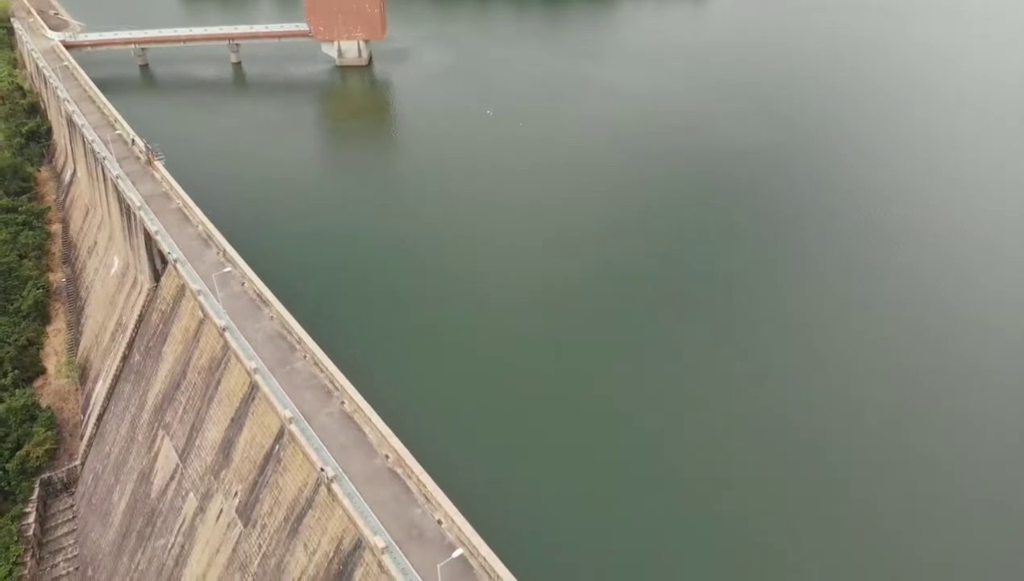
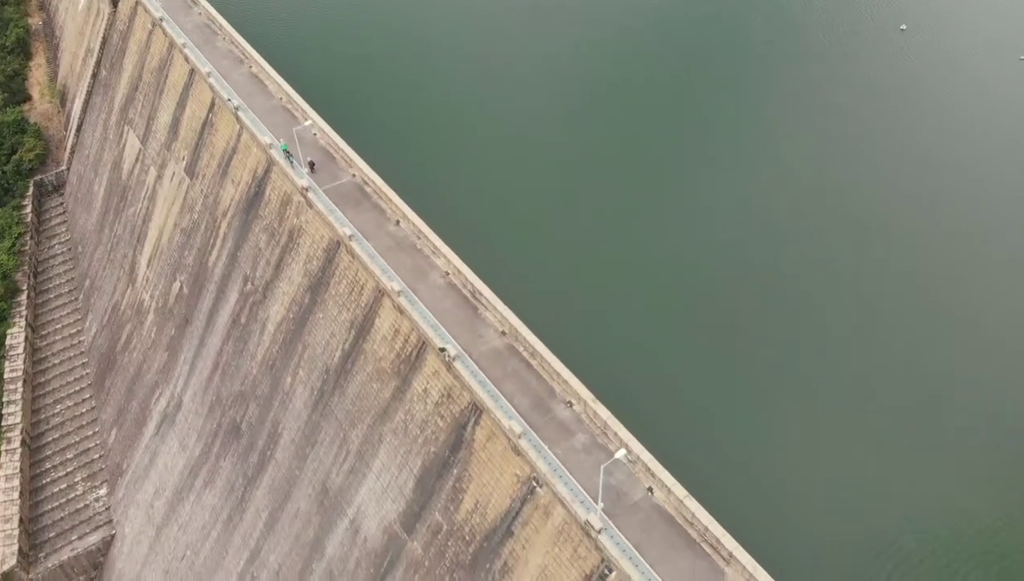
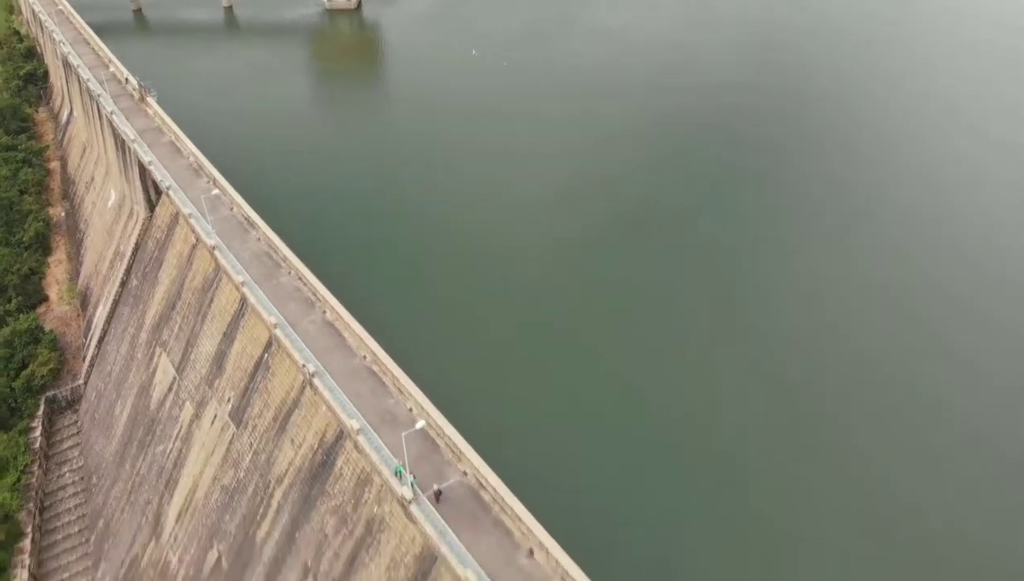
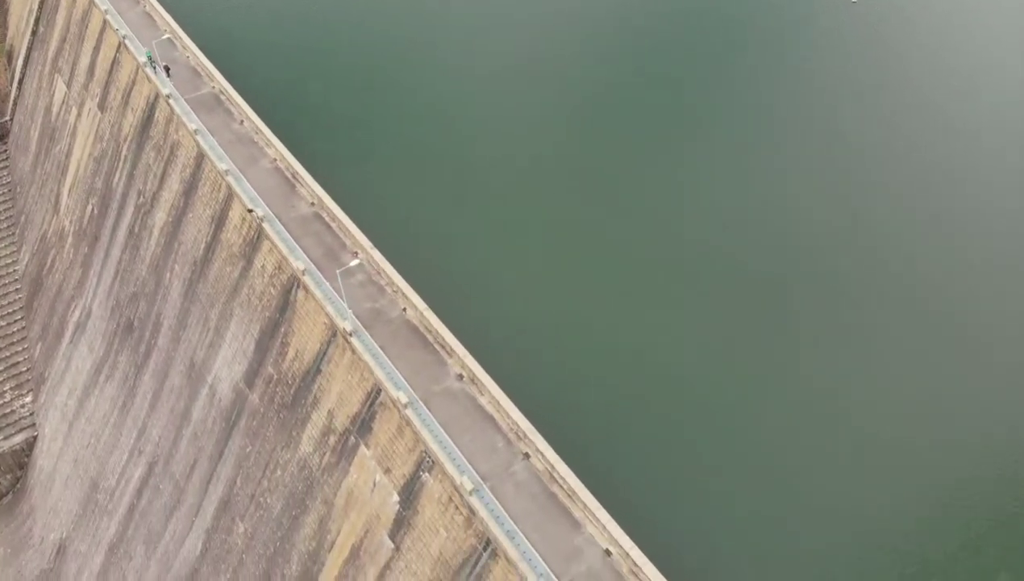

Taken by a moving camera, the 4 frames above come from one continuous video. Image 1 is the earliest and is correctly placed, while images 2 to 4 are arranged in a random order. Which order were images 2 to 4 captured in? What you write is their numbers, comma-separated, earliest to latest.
3, 2, 4
